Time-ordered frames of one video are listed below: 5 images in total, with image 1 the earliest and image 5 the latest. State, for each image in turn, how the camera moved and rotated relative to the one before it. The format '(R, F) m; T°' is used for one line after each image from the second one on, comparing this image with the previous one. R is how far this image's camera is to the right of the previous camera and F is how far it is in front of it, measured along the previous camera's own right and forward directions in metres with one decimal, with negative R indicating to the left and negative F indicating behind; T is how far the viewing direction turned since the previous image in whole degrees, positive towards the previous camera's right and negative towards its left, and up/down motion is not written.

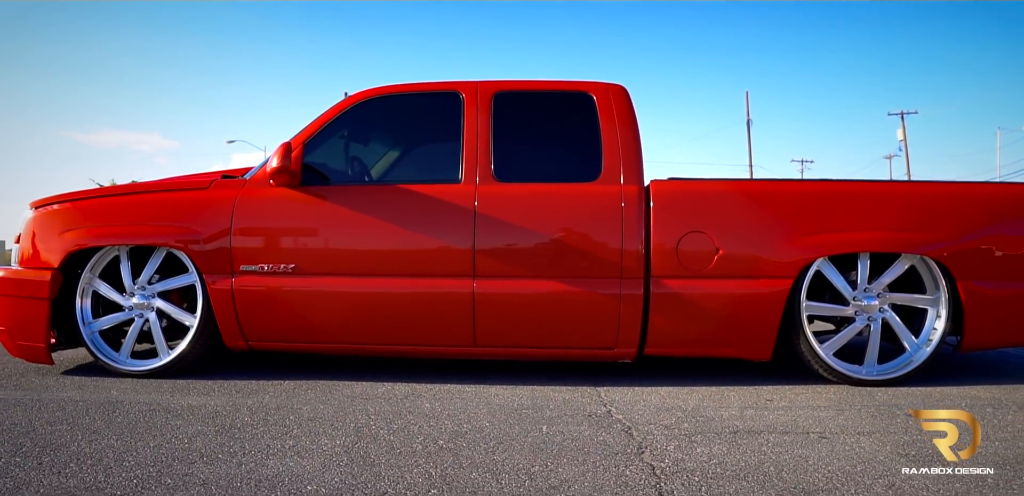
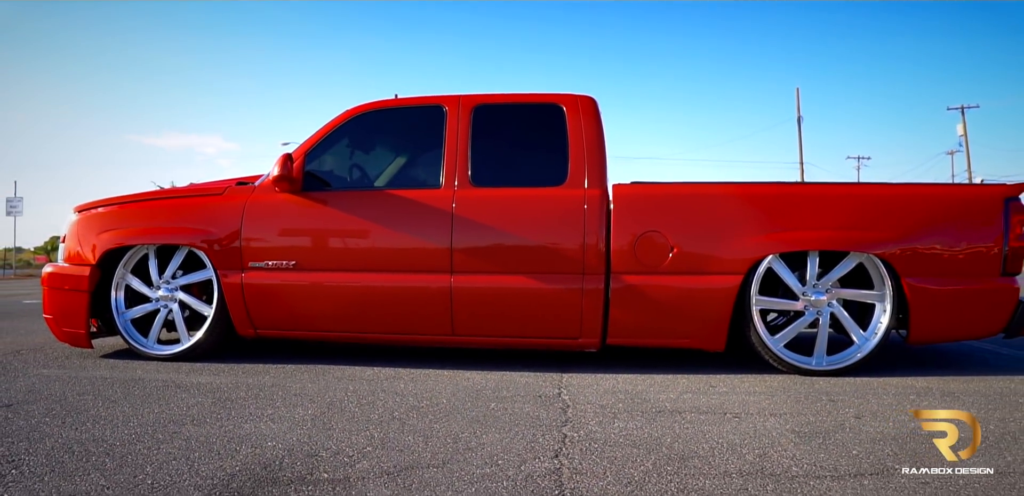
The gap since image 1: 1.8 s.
(+0.5, -0.4) m; -4°
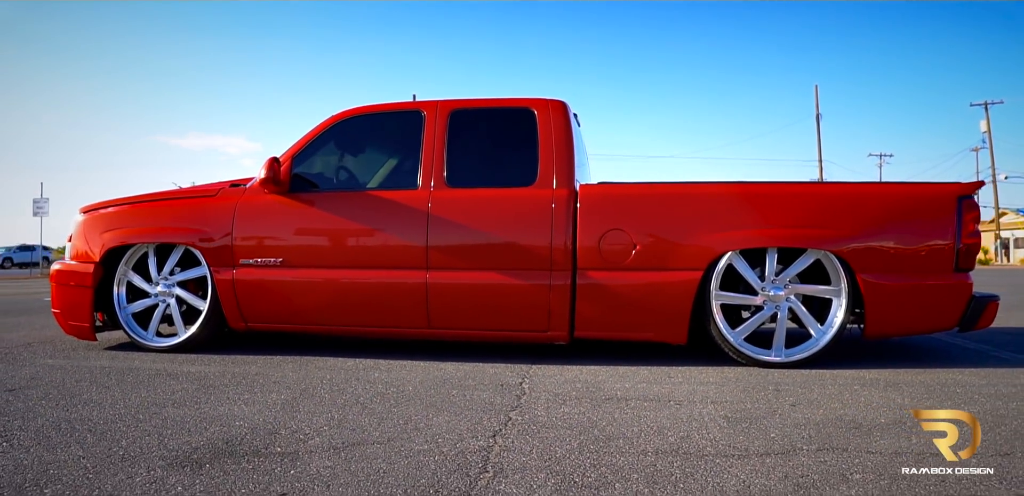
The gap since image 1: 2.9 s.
(+0.3, -0.2) m; -2°
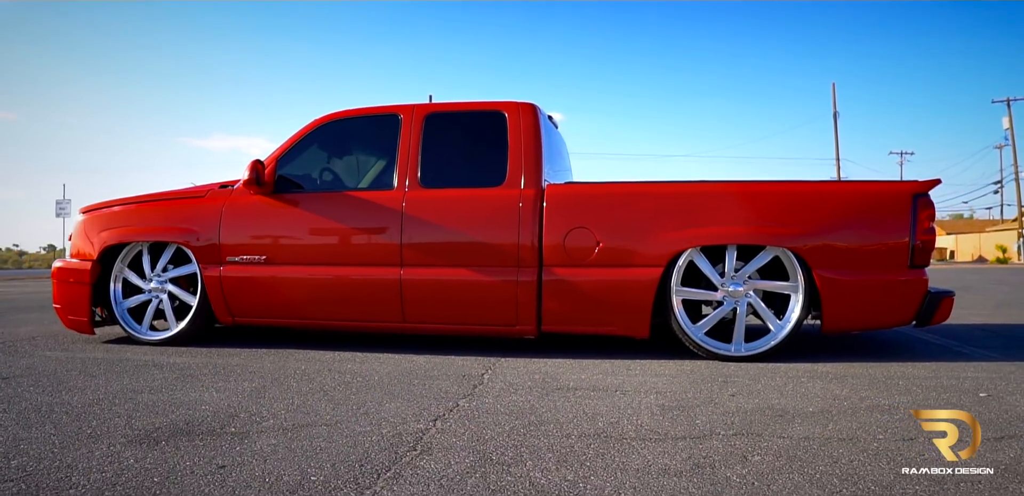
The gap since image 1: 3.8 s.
(+0.3, -0.2) m; -2°
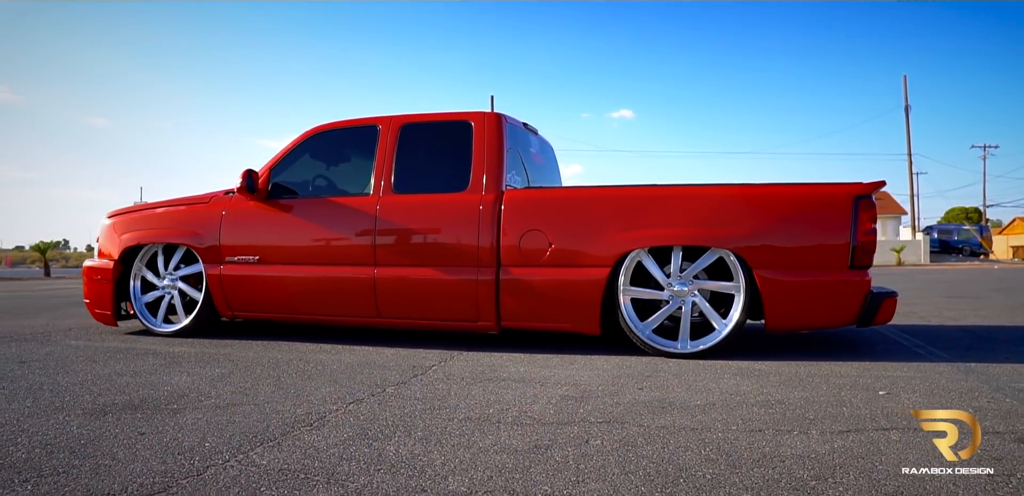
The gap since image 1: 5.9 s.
(+0.8, -0.3) m; -6°
